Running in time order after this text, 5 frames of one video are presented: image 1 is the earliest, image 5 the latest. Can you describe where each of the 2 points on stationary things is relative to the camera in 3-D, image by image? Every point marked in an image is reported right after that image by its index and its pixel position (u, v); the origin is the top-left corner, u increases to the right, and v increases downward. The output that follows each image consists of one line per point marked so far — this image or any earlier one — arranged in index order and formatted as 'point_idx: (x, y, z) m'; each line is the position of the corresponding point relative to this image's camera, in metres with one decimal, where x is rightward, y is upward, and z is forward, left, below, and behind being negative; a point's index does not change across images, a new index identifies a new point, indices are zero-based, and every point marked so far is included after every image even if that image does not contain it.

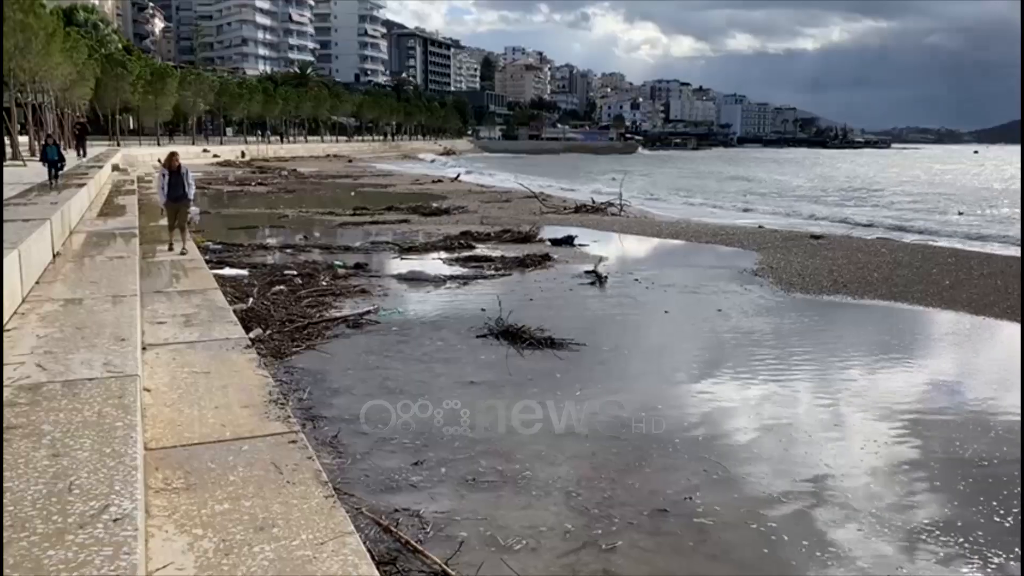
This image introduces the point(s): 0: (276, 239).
0: (-5.0, +1.1, +19.0) m
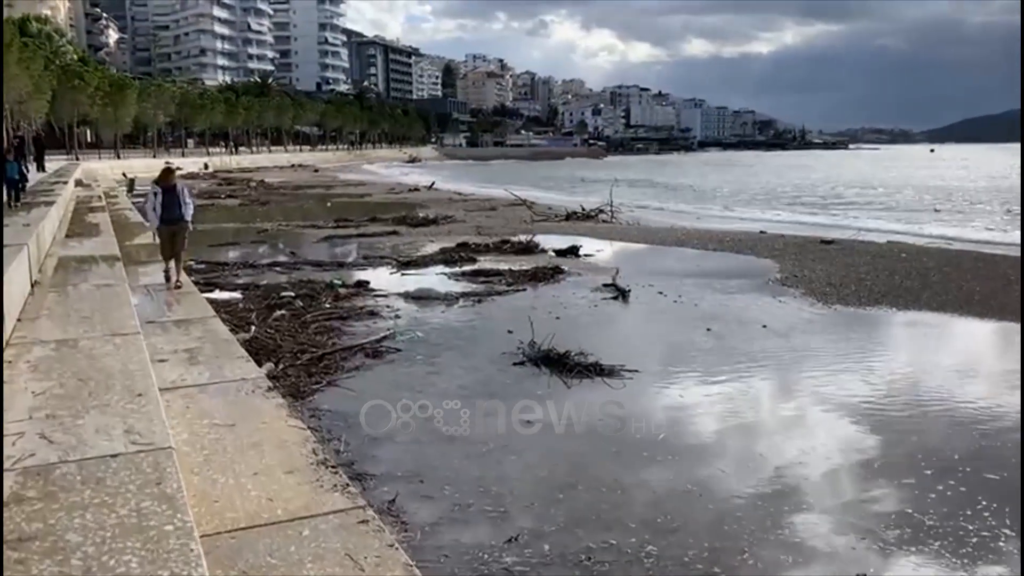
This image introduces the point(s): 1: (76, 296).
0: (-5.1, +0.7, +17.9) m
1: (-4.0, -0.1, +8.1) m
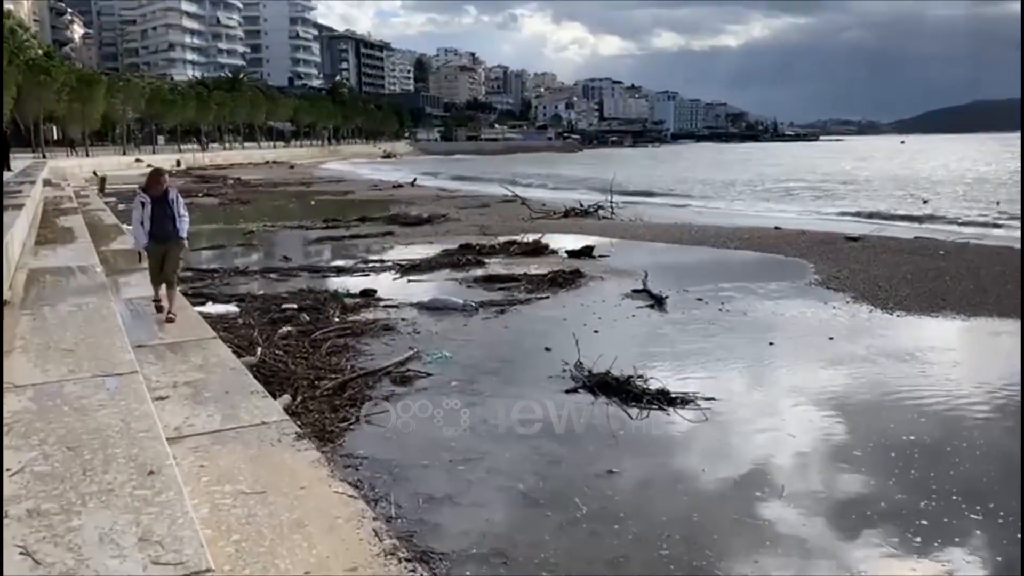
0: (-4.9, +0.5, +16.7) m
1: (-3.6, -0.3, +6.9) m
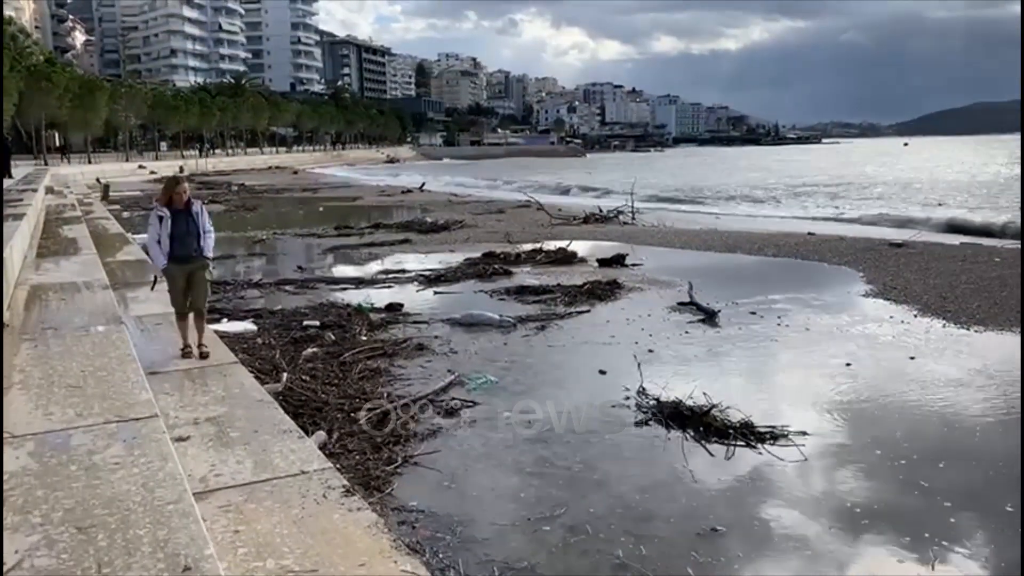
0: (-4.4, +0.3, +15.9) m
1: (-3.1, -0.4, +6.0) m
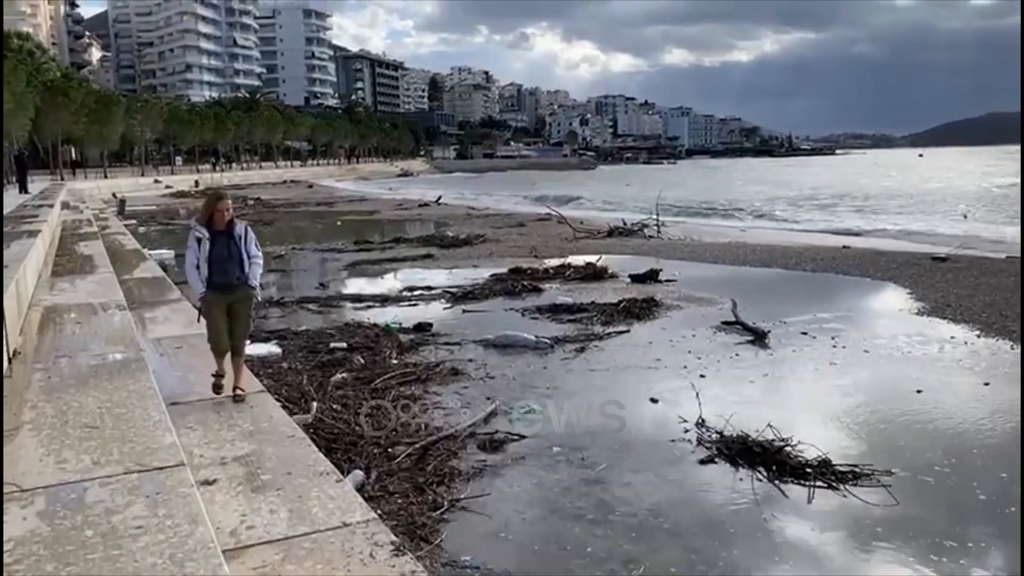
0: (-4.0, 0.0, +15.4) m
1: (-2.8, -0.6, +5.6) m
